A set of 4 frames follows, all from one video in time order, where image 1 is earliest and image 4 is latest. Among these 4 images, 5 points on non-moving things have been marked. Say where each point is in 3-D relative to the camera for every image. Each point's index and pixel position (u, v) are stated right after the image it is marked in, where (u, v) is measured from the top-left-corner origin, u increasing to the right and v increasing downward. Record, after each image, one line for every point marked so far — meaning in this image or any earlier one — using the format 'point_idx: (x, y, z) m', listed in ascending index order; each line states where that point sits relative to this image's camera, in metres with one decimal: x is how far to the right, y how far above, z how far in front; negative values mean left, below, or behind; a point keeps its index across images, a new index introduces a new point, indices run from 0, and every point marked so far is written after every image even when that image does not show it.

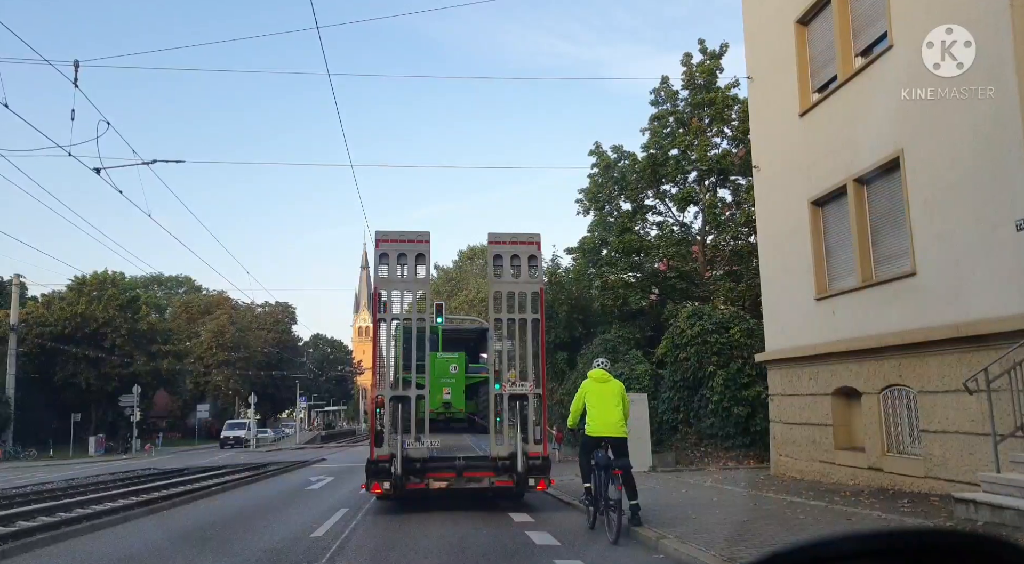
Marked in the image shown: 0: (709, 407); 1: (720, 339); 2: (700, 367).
0: (+4.5, -2.8, +15.6) m
1: (+4.7, -1.3, +15.7) m
2: (+4.3, -1.9, +15.8) m
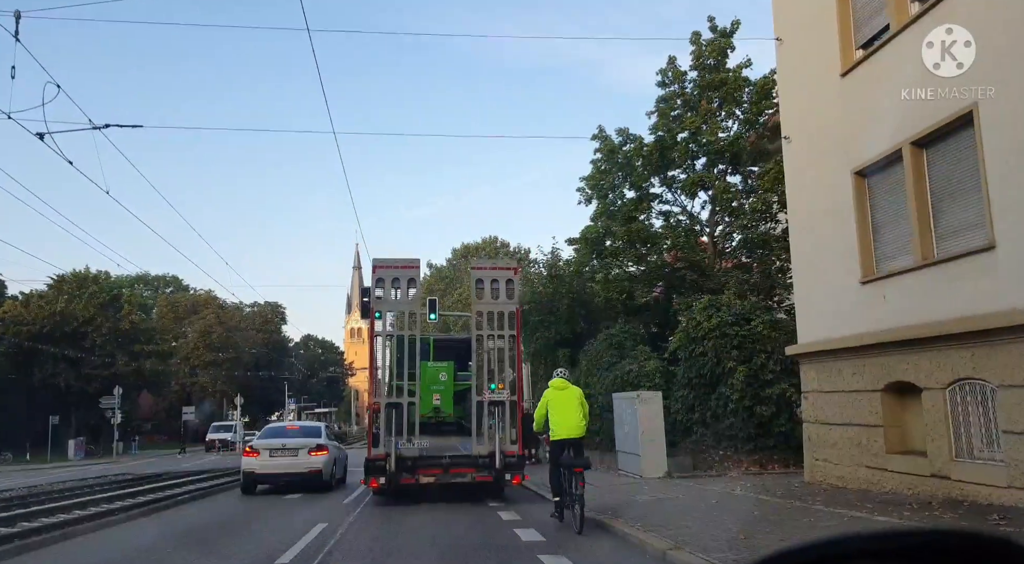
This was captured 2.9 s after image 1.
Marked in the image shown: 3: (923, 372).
0: (+4.5, -2.6, +14.3) m
1: (+4.8, -1.0, +14.4) m
2: (+4.3, -1.7, +14.5) m
3: (+5.2, -1.1, +8.8) m
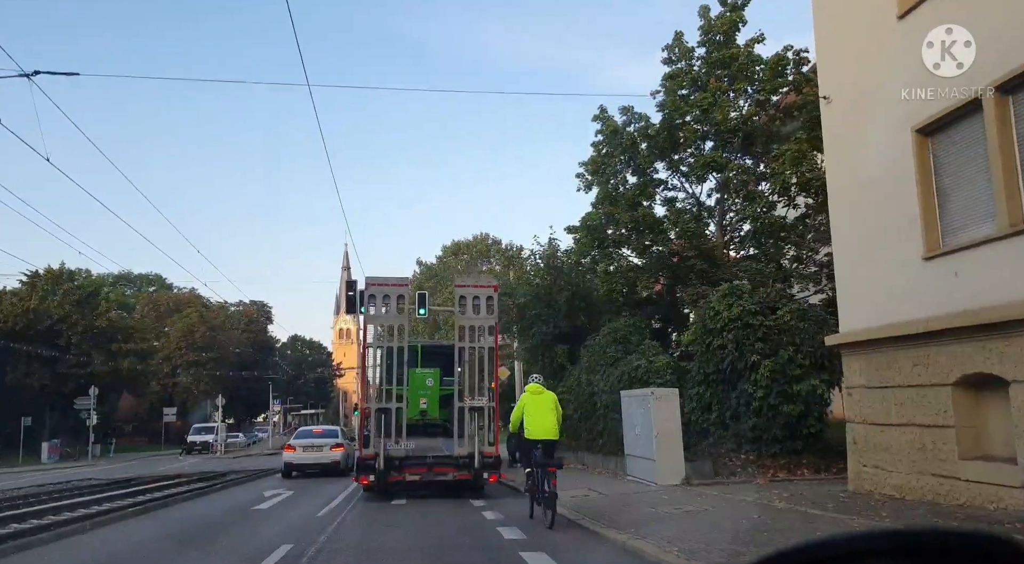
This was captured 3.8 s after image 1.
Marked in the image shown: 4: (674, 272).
0: (+4.4, -2.3, +12.8) m
1: (+4.7, -0.8, +12.9) m
2: (+4.3, -1.4, +13.0) m
3: (+5.3, -0.9, +7.3) m
4: (+4.7, +0.4, +19.8) m
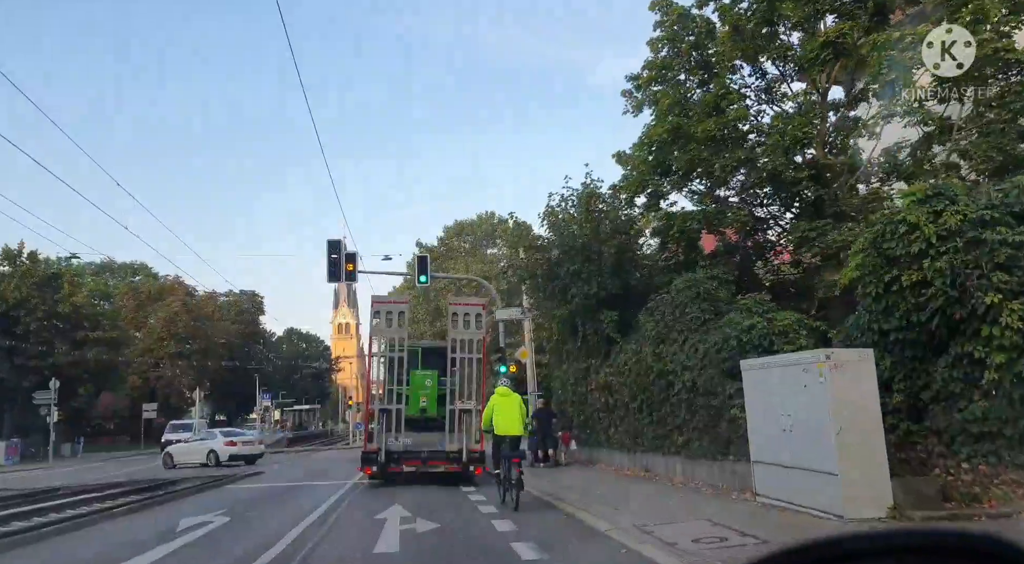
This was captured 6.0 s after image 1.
0: (+5.2, -1.1, +7.5) m
1: (+5.4, +0.5, +7.7) m
2: (+5.0, -0.2, +7.7) m
3: (+6.0, +0.4, +2.1) m
4: (+5.4, +1.6, +14.5) m
